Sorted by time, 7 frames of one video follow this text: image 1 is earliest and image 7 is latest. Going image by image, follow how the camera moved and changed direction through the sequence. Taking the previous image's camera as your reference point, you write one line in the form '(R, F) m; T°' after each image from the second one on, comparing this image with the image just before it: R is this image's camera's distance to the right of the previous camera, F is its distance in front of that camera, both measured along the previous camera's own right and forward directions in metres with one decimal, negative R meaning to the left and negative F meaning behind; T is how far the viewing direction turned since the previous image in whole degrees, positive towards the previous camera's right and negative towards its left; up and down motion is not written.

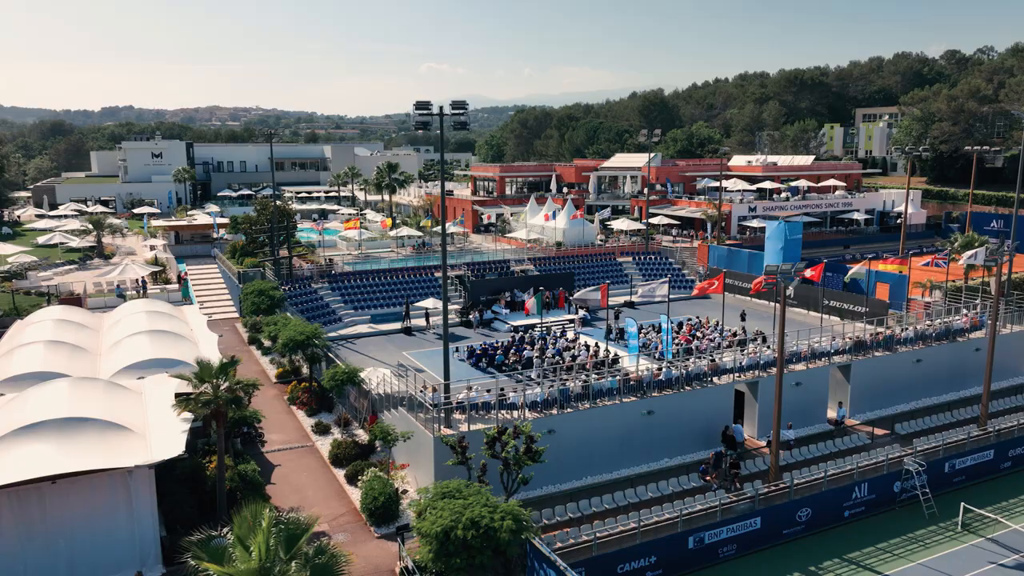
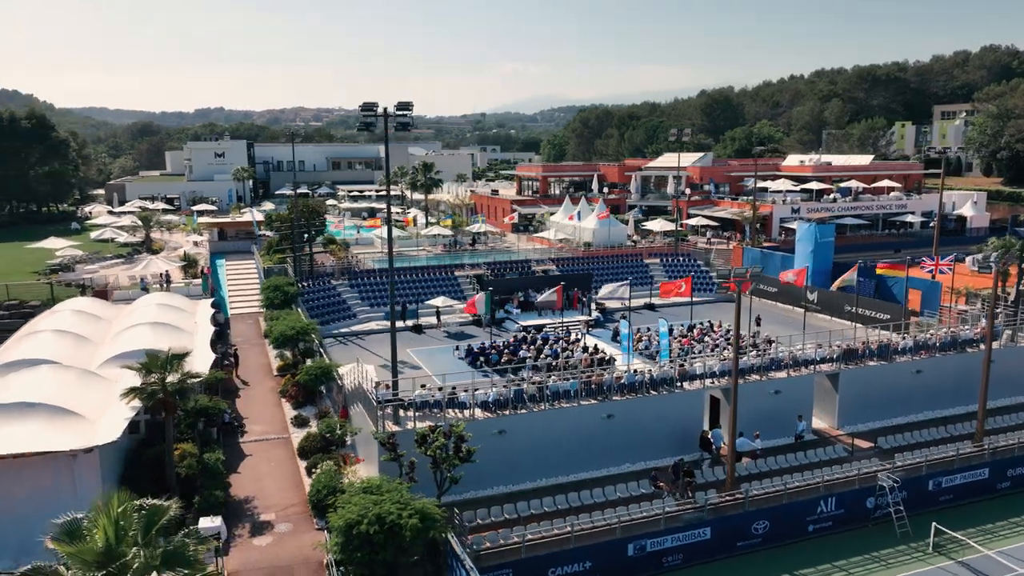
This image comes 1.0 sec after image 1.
(+3.5, +0.1) m; -6°
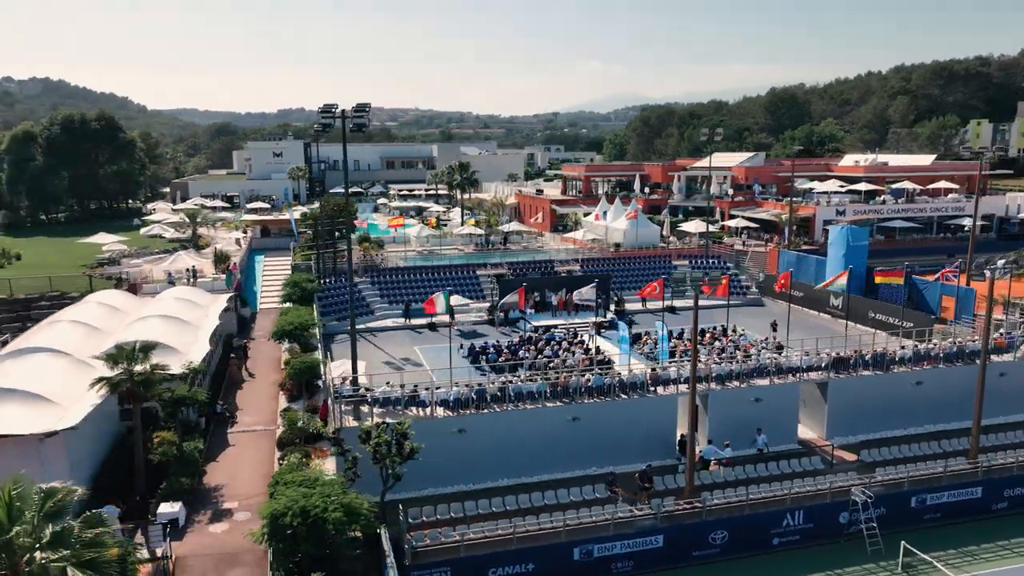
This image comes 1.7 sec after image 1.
(+3.1, +0.1) m; -5°
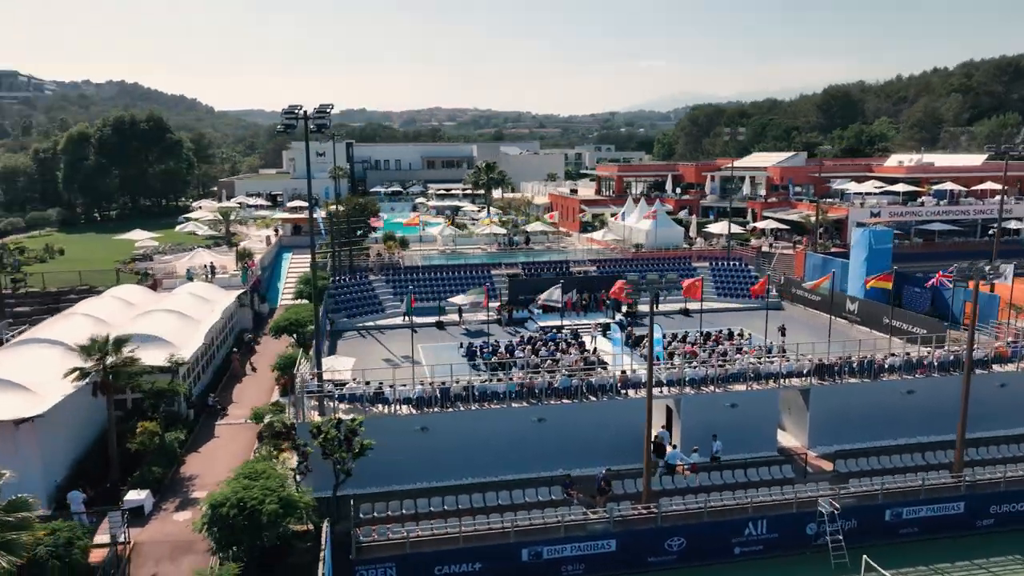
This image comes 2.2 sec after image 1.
(+2.7, +0.1) m; -4°
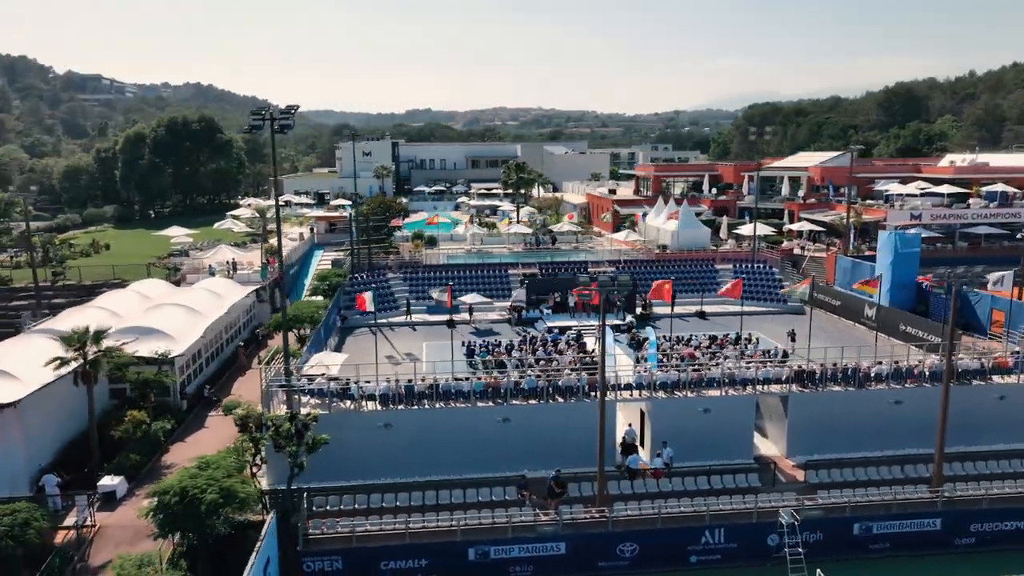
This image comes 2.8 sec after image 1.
(+2.9, +0.1) m; -5°
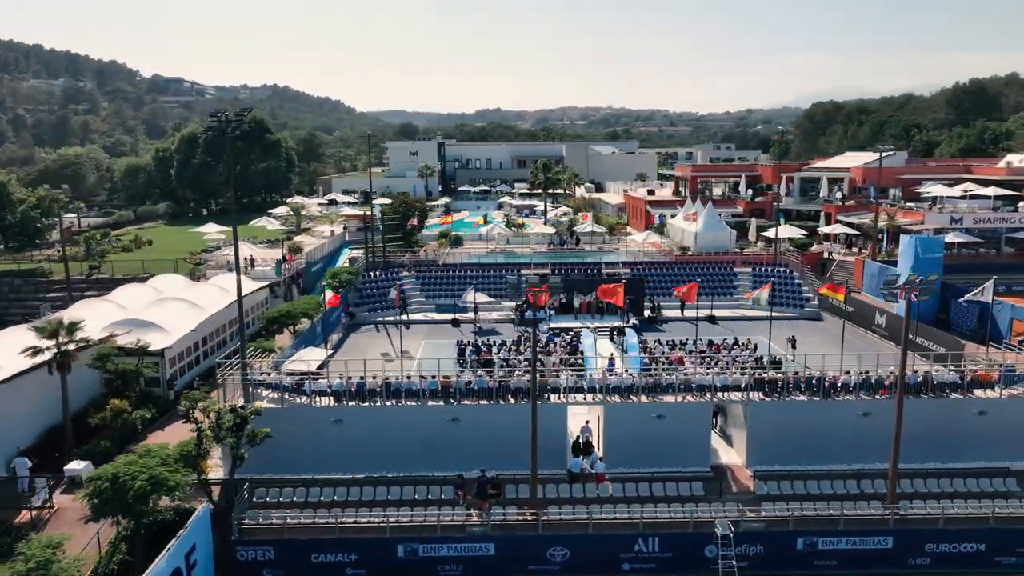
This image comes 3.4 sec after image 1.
(+3.5, +0.1) m; -5°
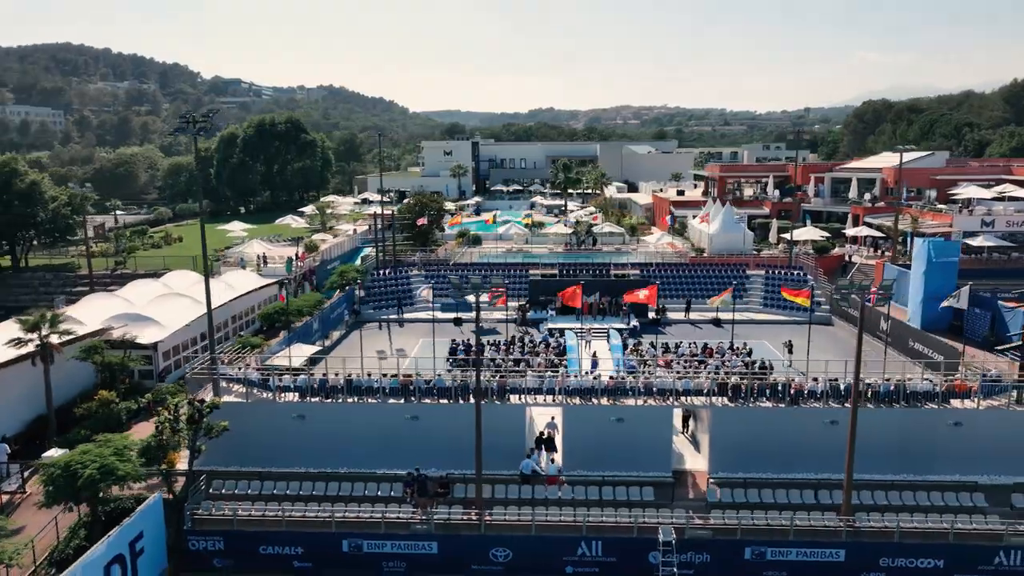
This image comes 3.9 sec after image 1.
(+2.8, +0.1) m; -4°
